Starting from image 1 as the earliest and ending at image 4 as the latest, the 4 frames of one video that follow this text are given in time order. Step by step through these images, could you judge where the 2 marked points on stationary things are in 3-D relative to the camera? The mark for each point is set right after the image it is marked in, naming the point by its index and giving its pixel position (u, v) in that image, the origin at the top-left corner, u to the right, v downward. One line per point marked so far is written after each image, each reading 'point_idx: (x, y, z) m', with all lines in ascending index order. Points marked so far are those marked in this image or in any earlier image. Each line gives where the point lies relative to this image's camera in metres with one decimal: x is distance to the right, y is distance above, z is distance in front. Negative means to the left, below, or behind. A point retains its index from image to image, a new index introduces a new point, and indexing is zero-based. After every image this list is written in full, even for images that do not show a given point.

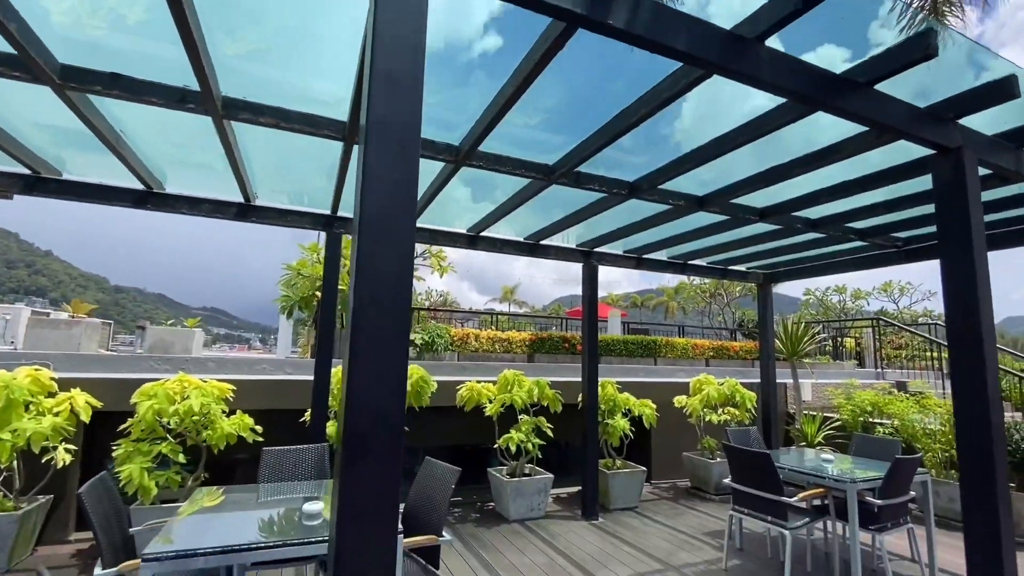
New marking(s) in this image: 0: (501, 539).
0: (-0.1, -2.0, +3.8) m
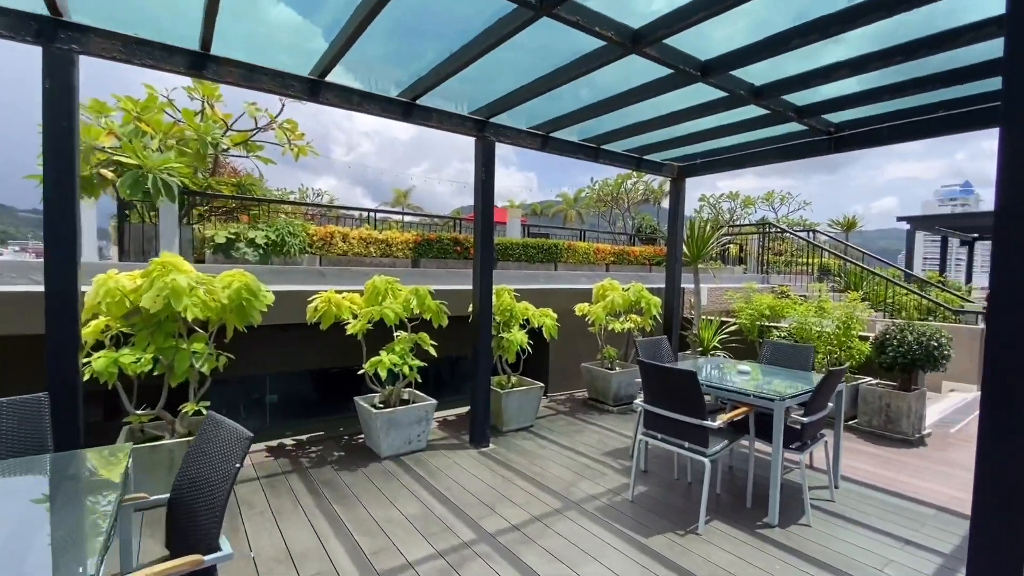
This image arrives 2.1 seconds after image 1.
0: (-0.9, -1.3, +3.0) m
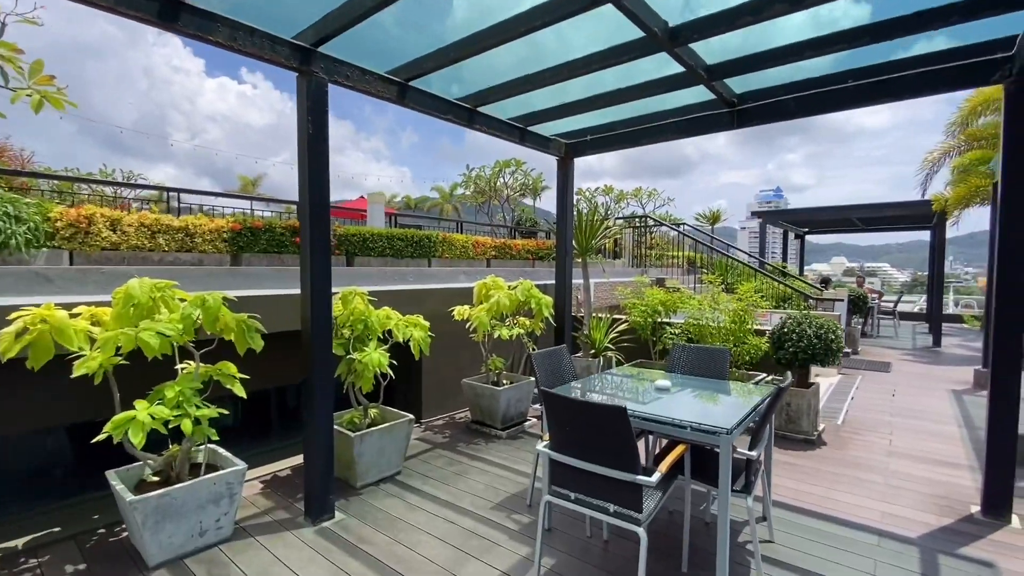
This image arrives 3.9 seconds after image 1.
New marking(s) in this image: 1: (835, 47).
0: (-1.5, -1.3, +1.8) m
1: (+1.7, +1.3, +2.5) m
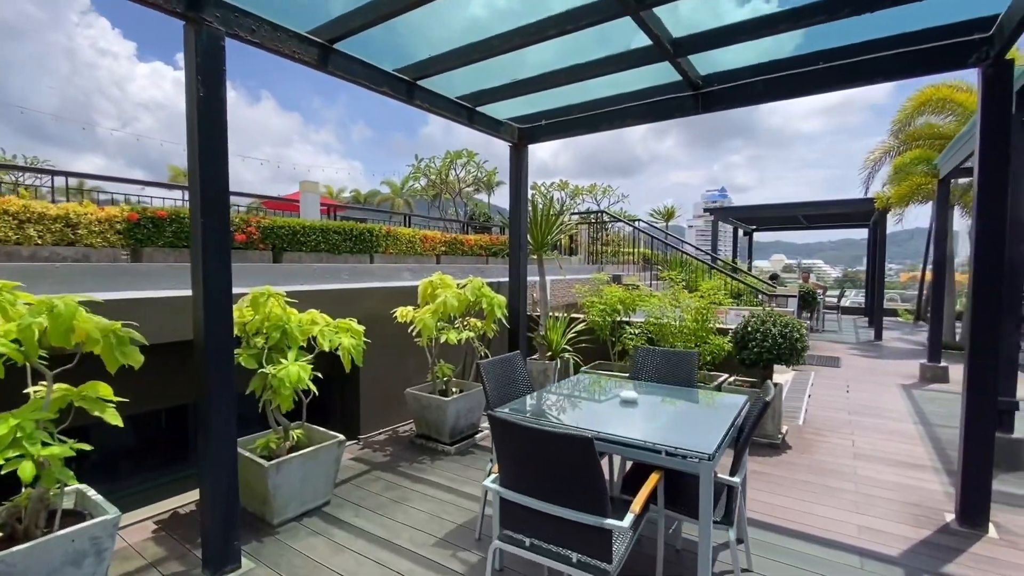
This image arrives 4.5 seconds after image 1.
0: (-1.7, -1.3, +1.3) m
1: (+1.4, +1.3, +2.2) m
